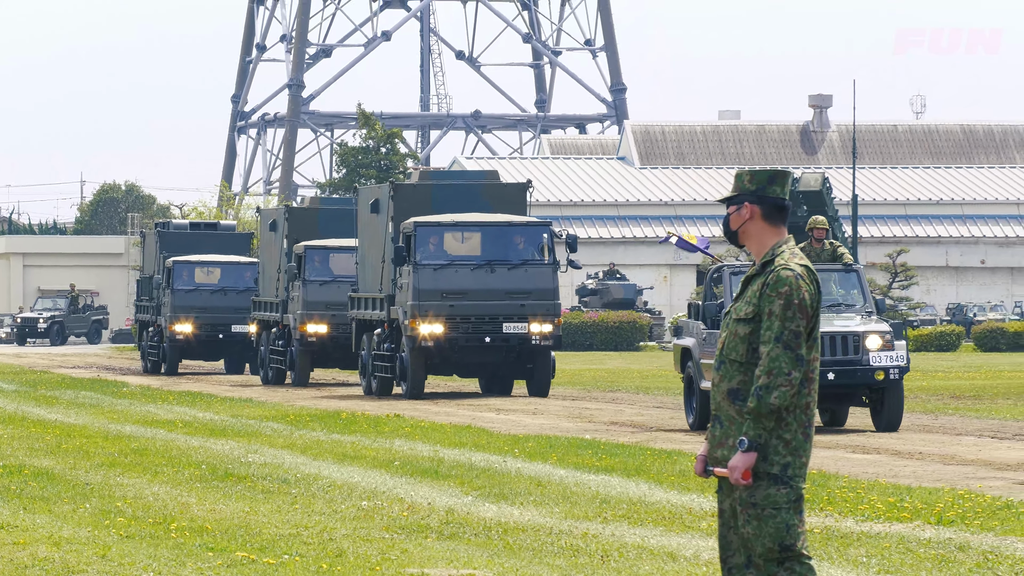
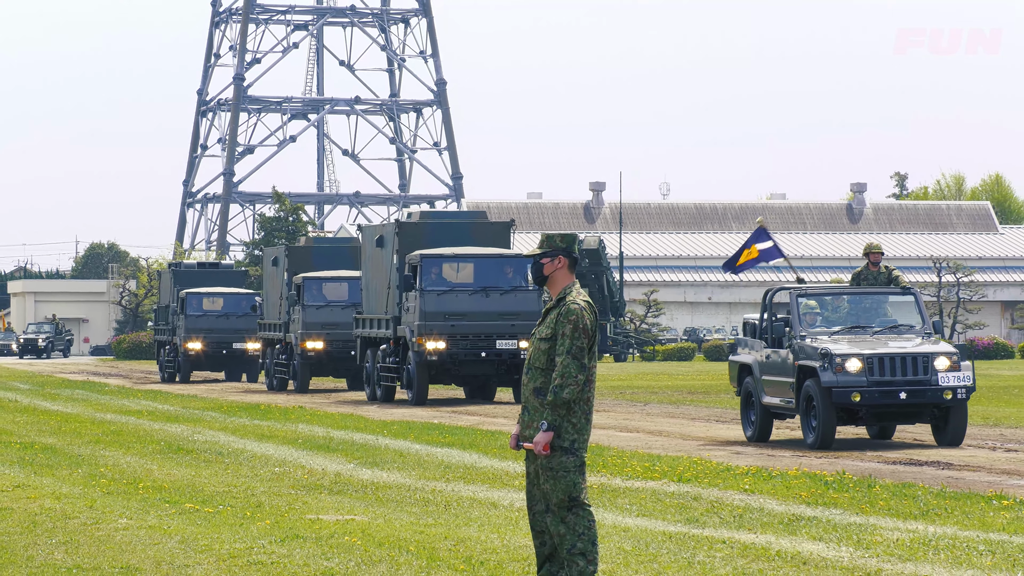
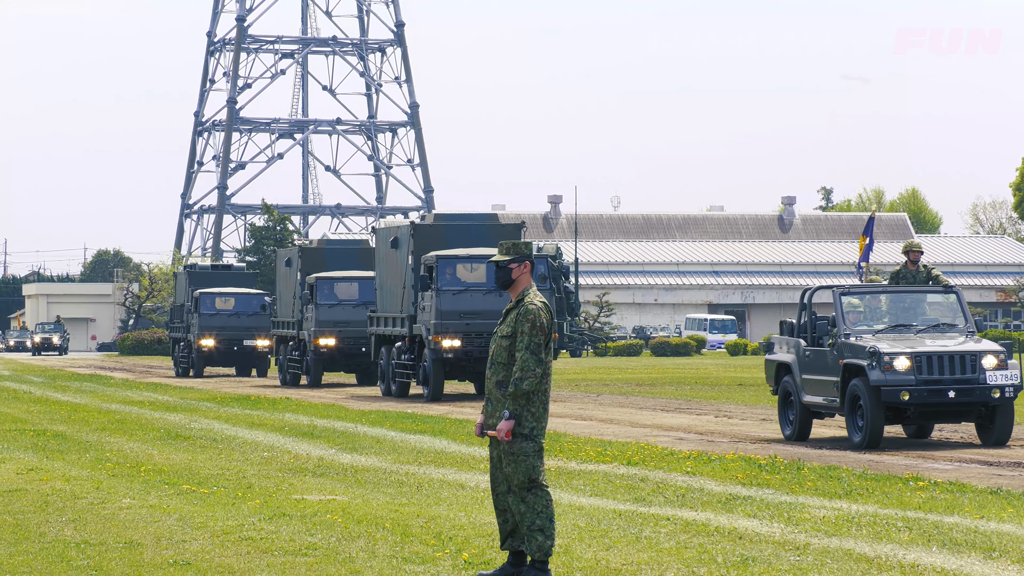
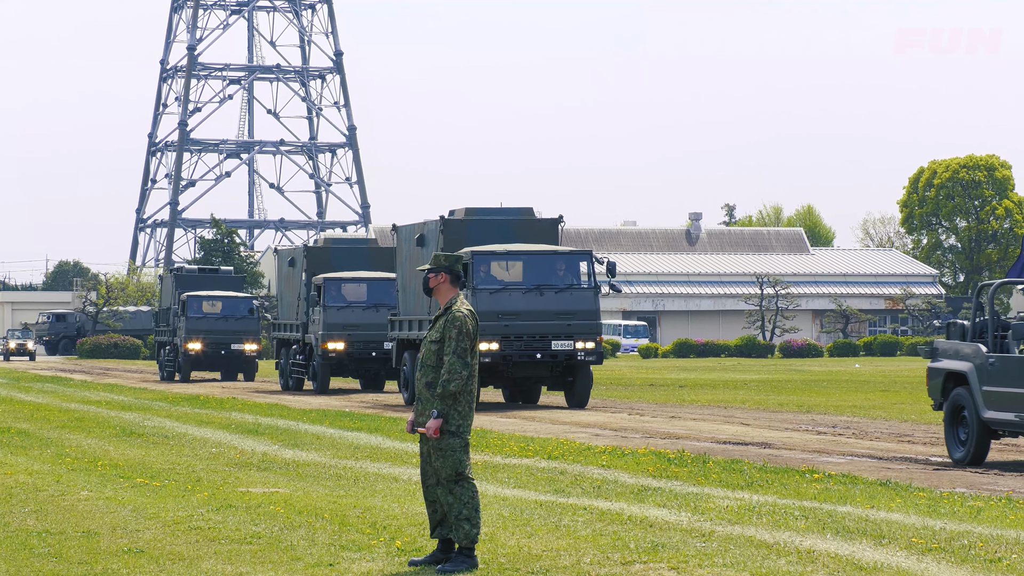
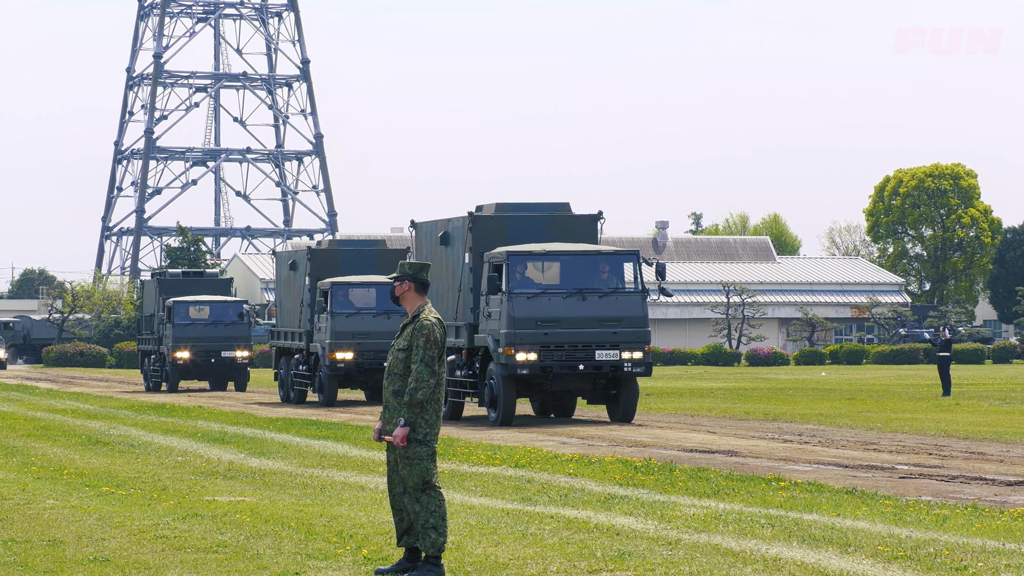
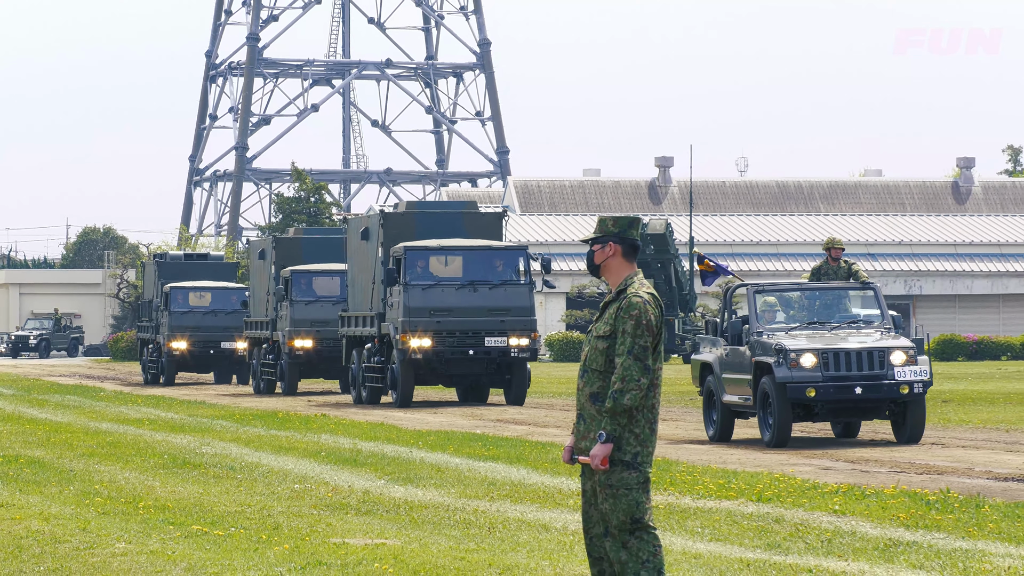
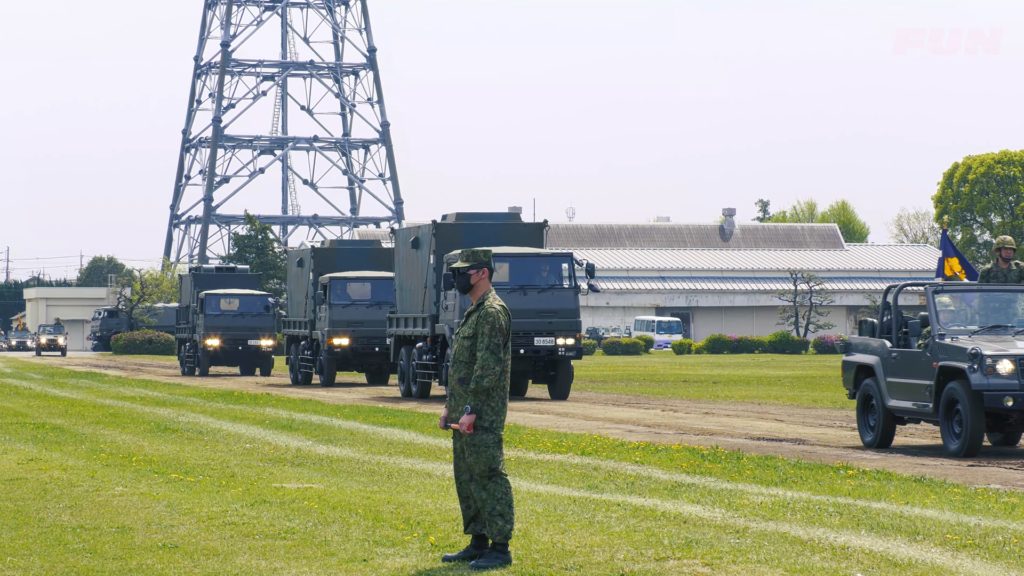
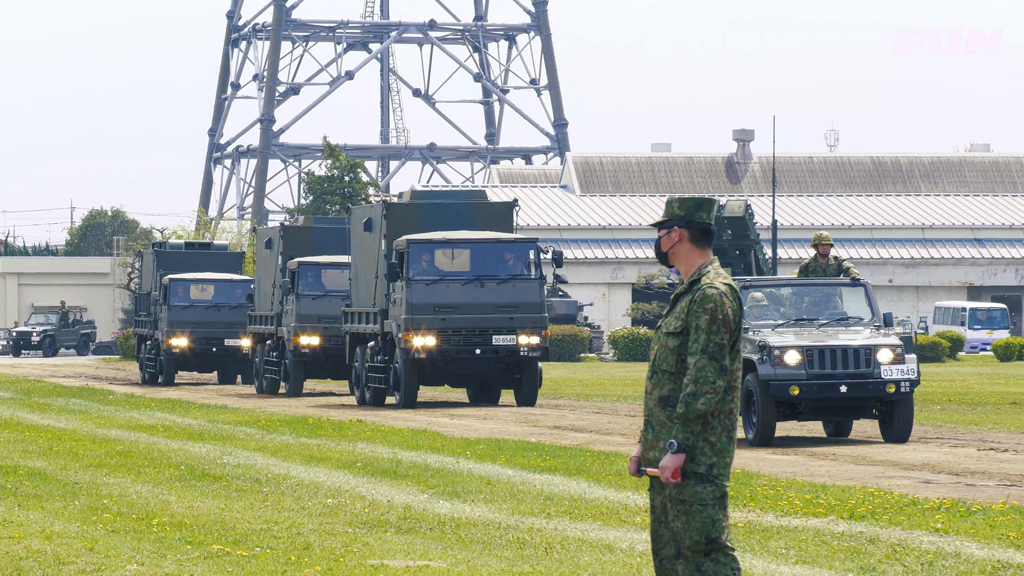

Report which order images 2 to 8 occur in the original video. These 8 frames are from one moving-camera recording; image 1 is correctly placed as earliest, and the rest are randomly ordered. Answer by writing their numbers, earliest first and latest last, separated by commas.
8, 6, 2, 3, 7, 4, 5
